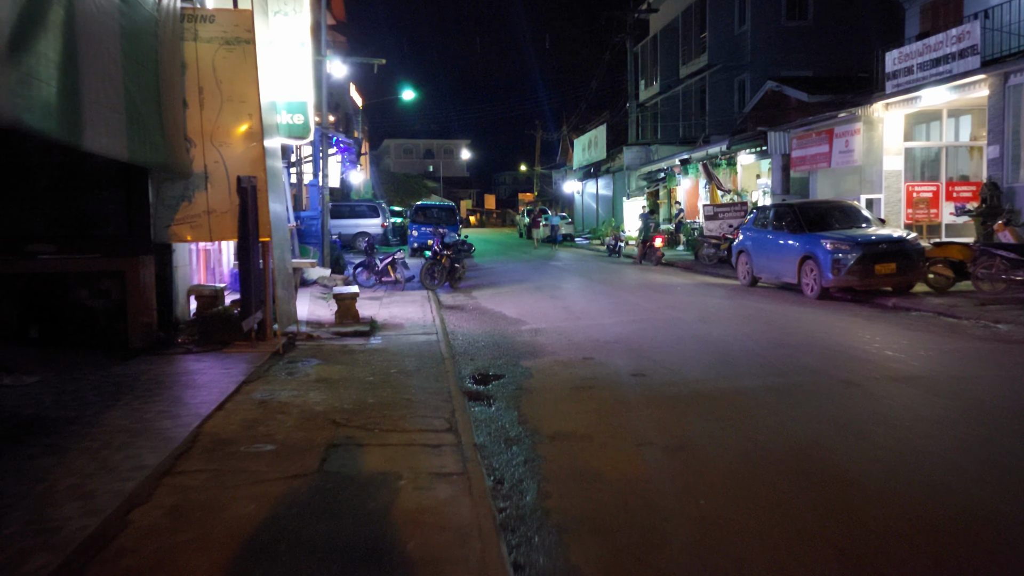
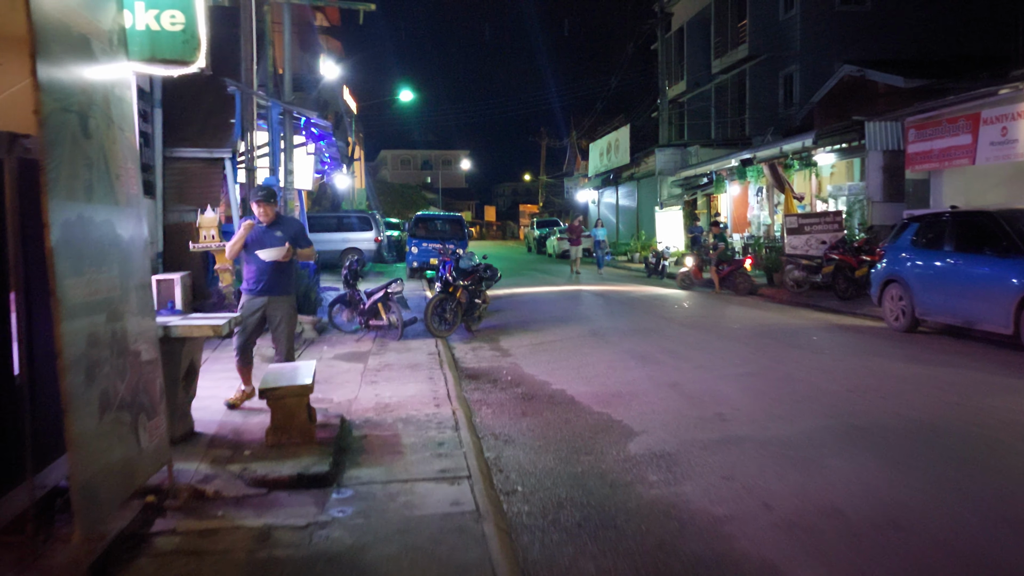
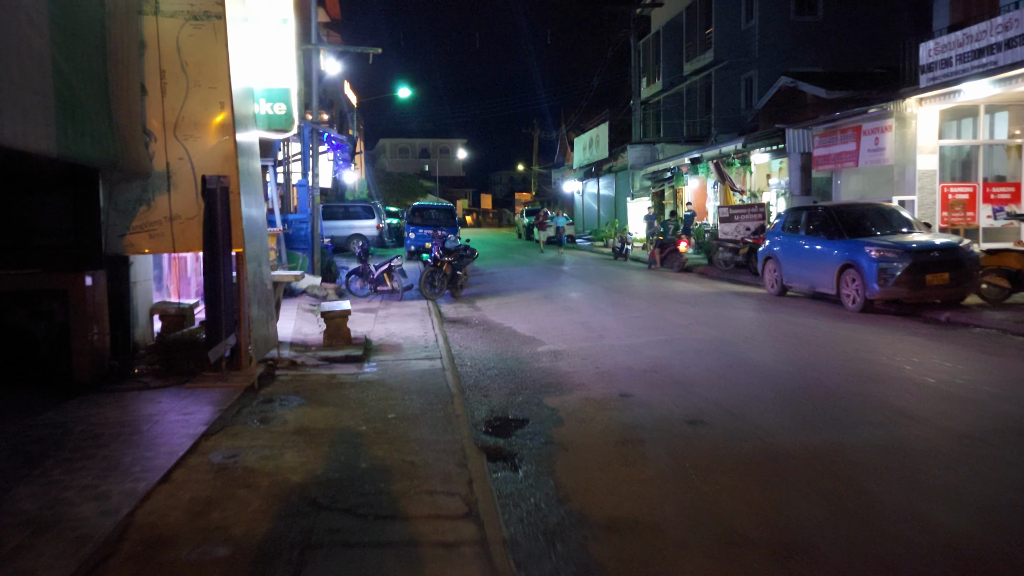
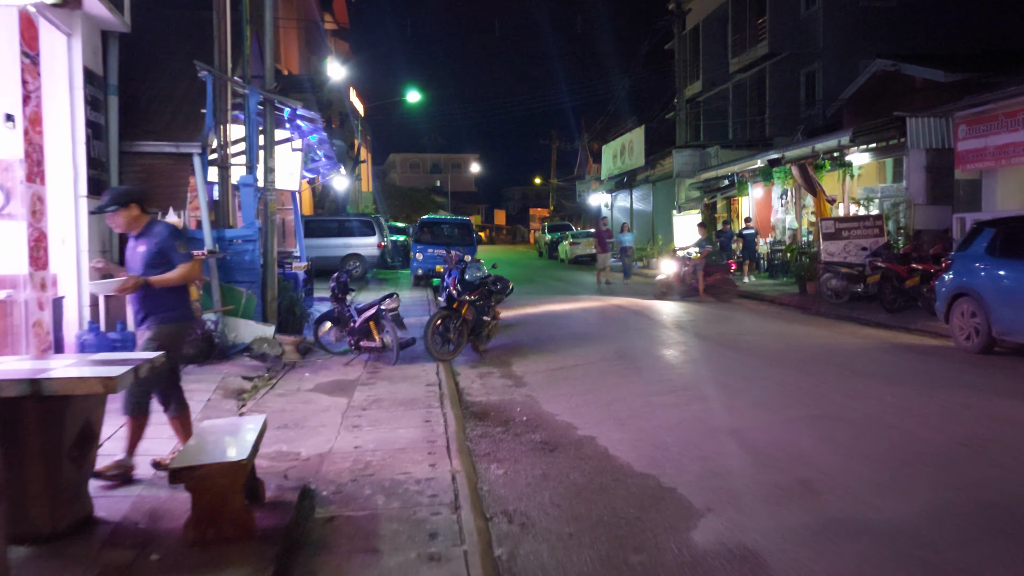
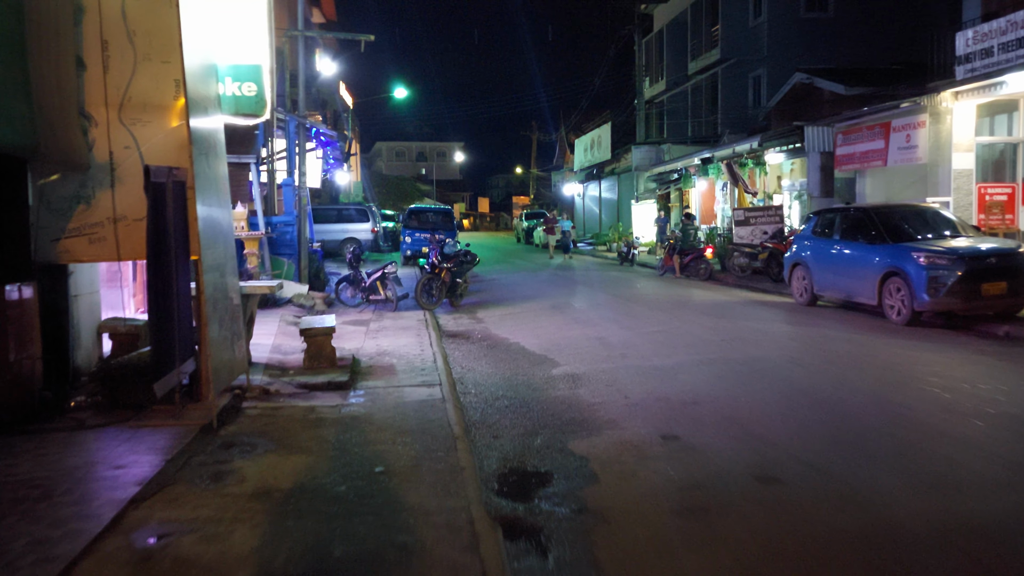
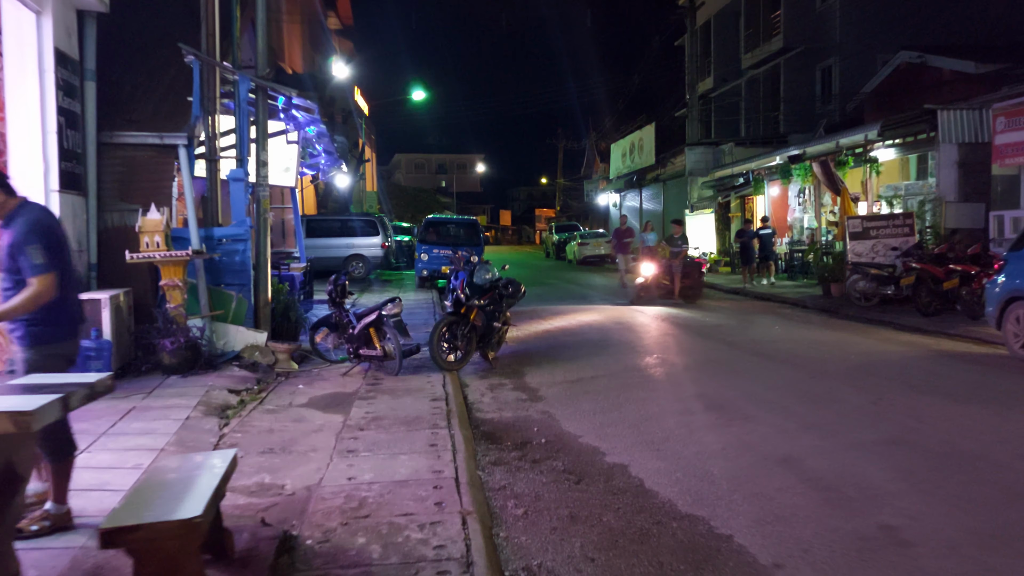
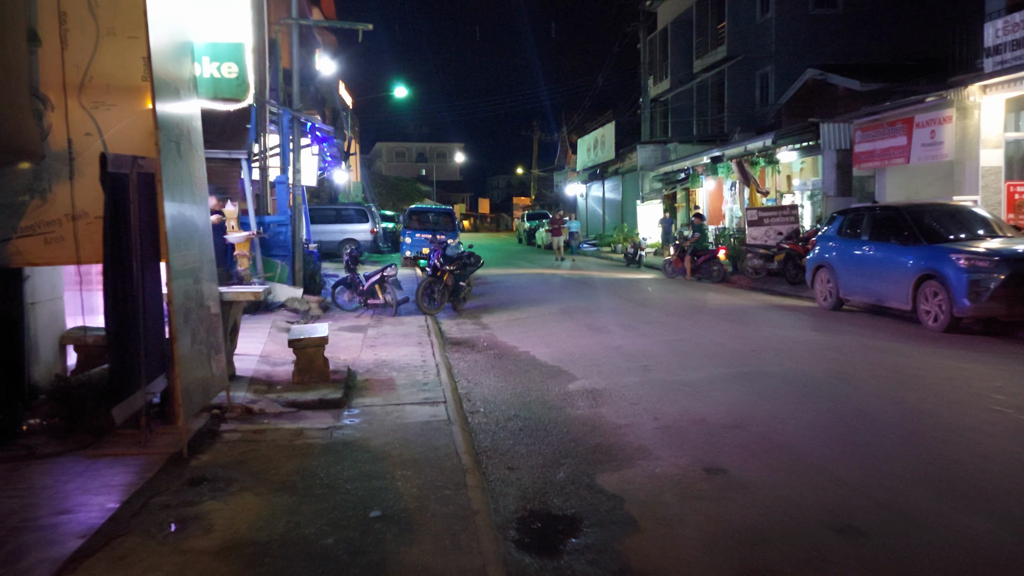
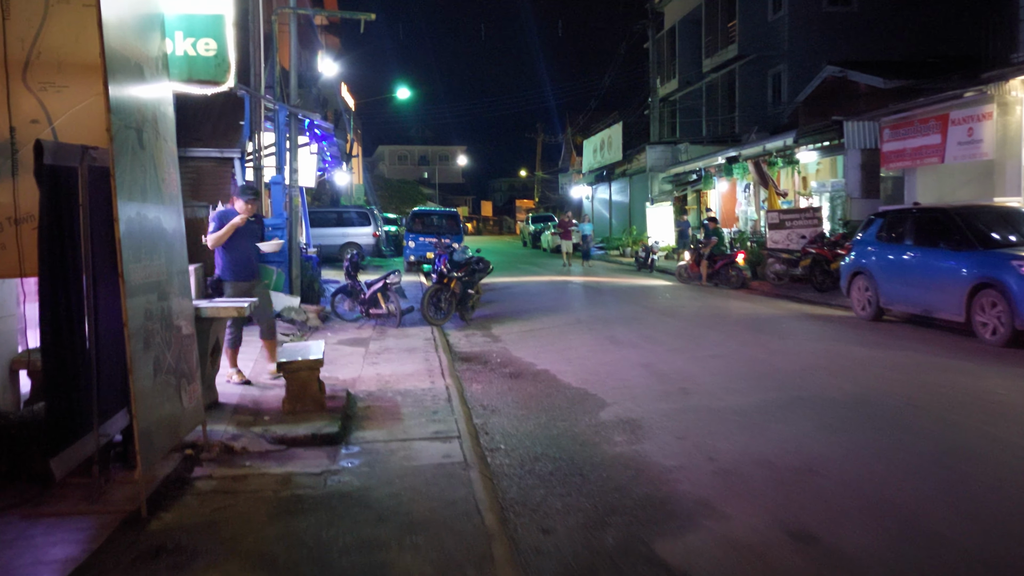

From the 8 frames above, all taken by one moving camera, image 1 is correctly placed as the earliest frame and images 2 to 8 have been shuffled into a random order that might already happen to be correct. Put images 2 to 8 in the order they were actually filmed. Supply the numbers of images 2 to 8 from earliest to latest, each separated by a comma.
3, 5, 7, 8, 2, 4, 6
